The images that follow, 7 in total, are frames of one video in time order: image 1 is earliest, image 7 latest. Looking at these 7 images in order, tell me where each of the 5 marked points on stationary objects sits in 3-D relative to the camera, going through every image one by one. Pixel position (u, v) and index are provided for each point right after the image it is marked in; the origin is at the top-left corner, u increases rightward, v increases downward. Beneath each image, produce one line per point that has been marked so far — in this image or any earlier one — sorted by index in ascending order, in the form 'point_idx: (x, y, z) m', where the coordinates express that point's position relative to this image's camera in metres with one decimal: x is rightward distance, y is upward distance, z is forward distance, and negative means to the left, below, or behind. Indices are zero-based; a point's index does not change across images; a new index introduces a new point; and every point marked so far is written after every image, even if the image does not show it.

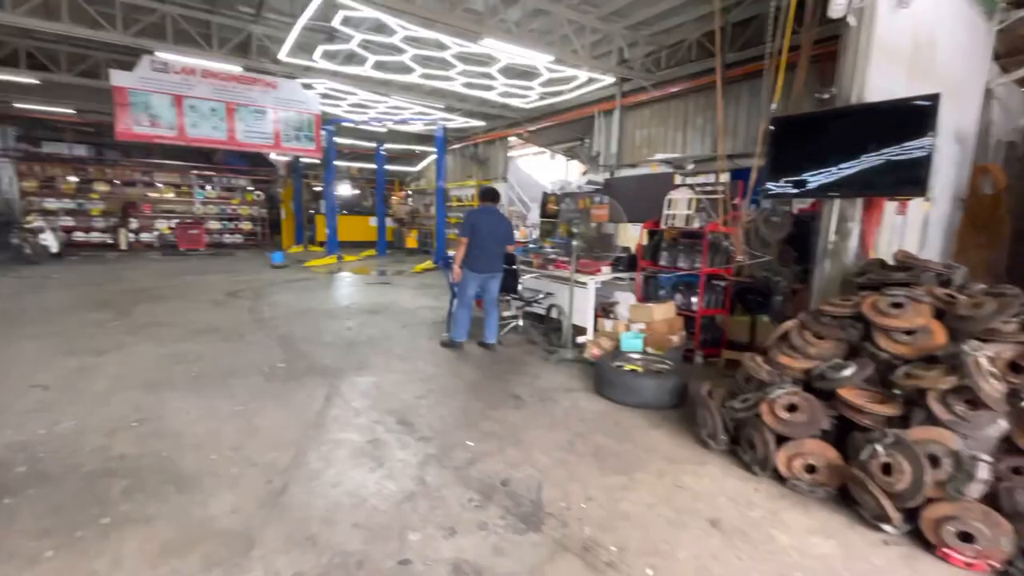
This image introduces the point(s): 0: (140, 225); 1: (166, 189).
0: (-10.1, +1.7, +12.9) m
1: (-9.6, +2.7, +13.1) m
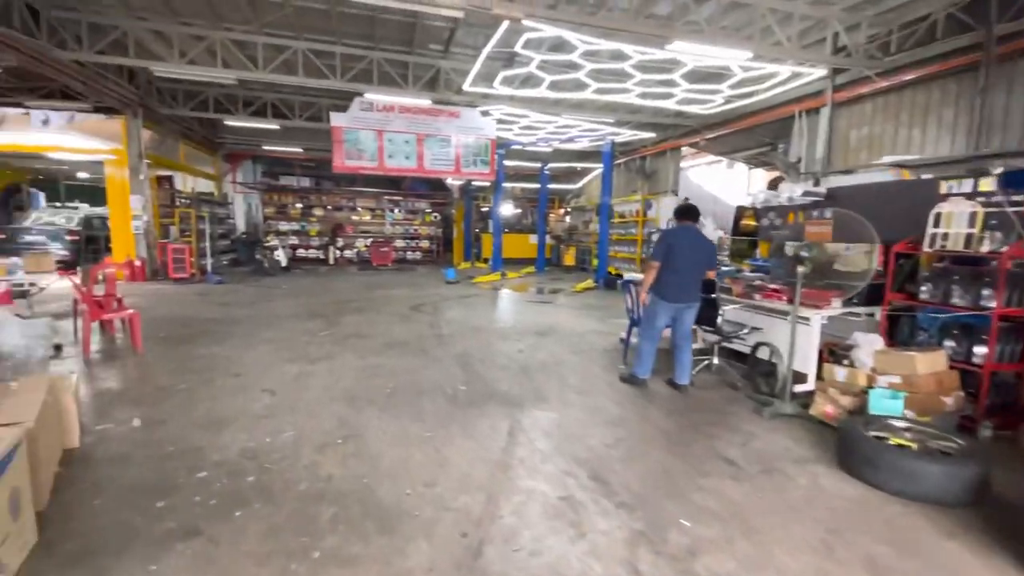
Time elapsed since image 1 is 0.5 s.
0: (-5.3, +1.4, +15.0) m
1: (-4.7, +2.4, +15.1) m
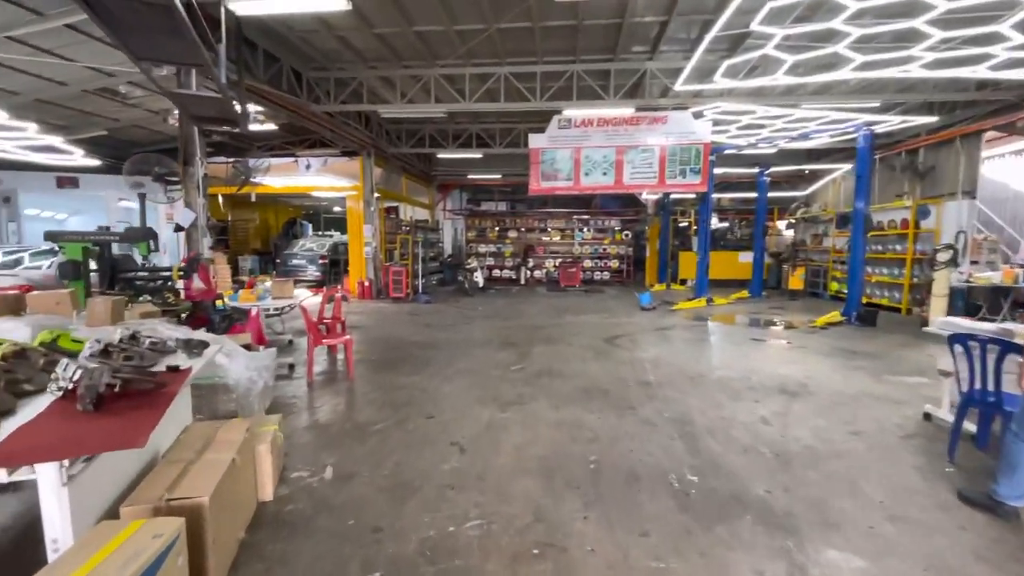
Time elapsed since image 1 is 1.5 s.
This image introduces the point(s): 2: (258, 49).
0: (+0.8, +0.8, +15.0) m
1: (+1.4, +1.7, +14.9) m
2: (-3.6, +3.4, +6.7) m
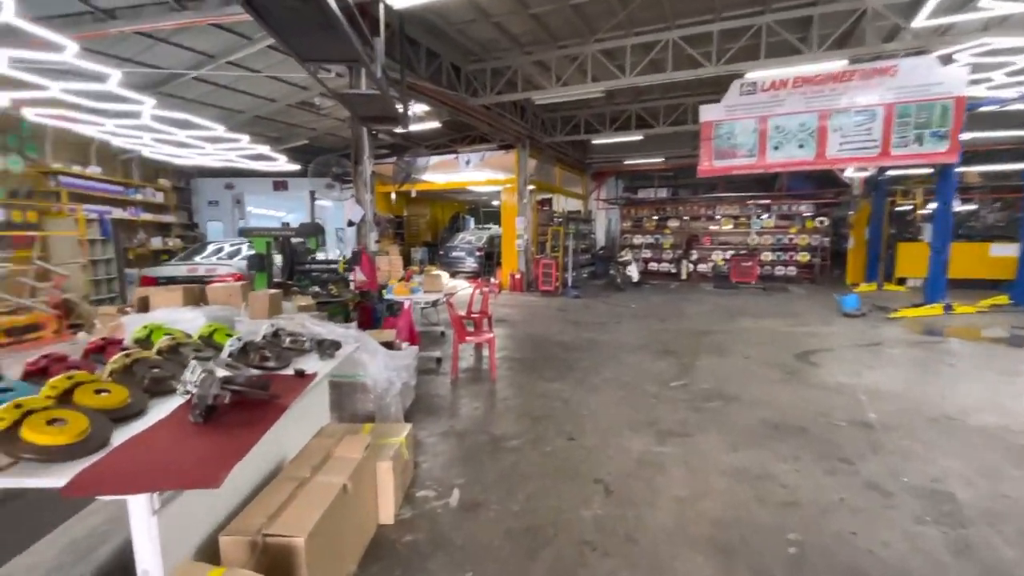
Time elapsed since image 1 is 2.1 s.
0: (+5.3, +0.9, +13.4) m
1: (+5.9, +1.8, +13.1) m
2: (-1.3, +3.5, +6.9) m
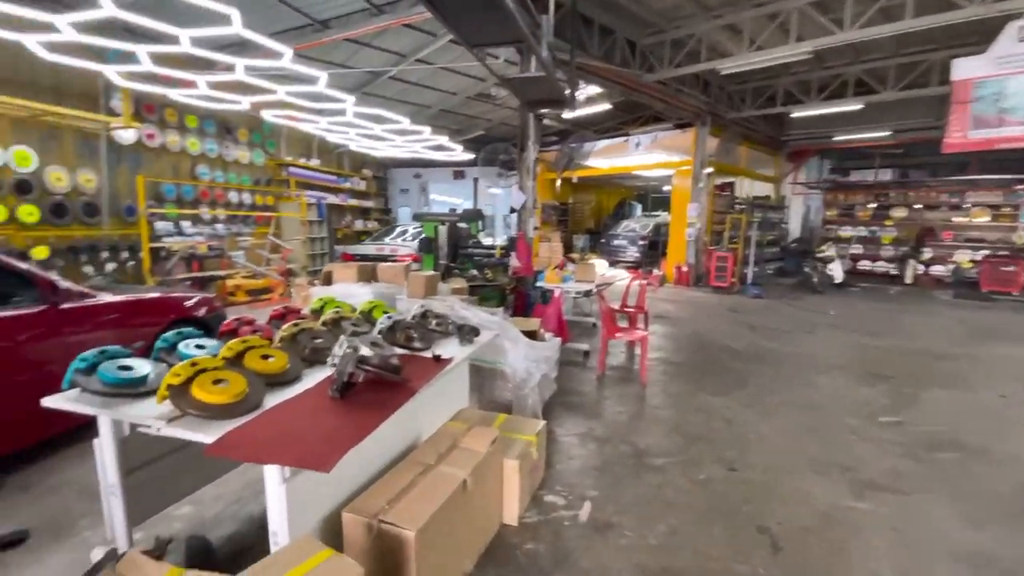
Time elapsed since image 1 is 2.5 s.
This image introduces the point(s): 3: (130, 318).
0: (+9.4, +0.7, +10.6) m
1: (+9.9, +1.6, +10.1) m
2: (+1.1, +3.7, +6.6) m
3: (-2.5, -0.2, +3.1) m
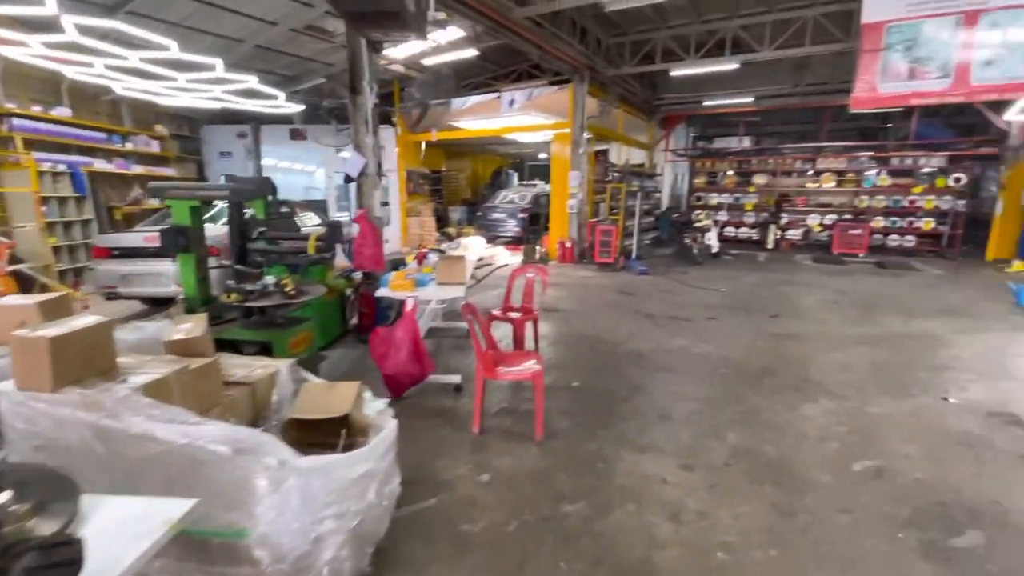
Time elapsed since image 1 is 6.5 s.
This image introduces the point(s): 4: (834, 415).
0: (+6.5, +1.5, +11.0) m
1: (+7.1, +2.4, +10.6) m
2: (-0.7, +3.7, +4.9) m
3: (-3.2, -0.5, +1.0) m
4: (+1.9, -0.8, +3.0) m
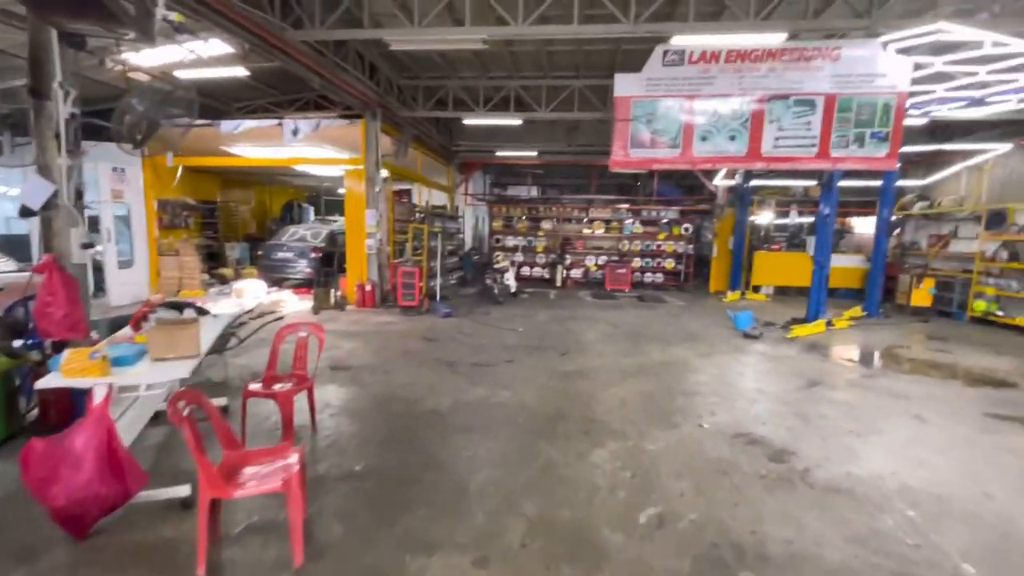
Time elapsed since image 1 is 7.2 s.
0: (+1.7, +0.7, +12.4) m
1: (+2.3, +1.6, +12.3) m
2: (-2.8, +3.2, +4.2) m
3: (-3.3, -0.8, -0.7) m
4: (+0.6, -1.1, +3.1) m
